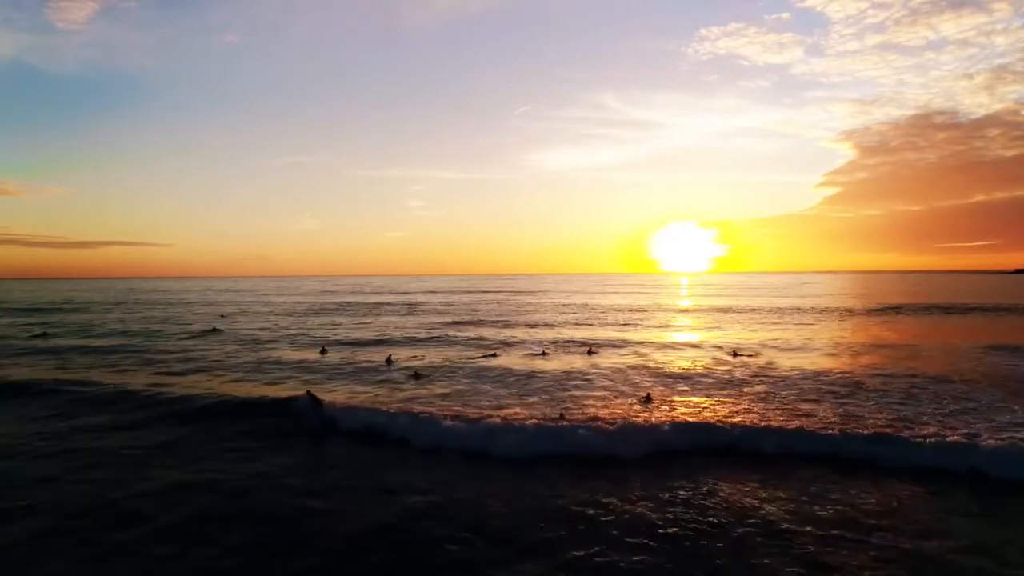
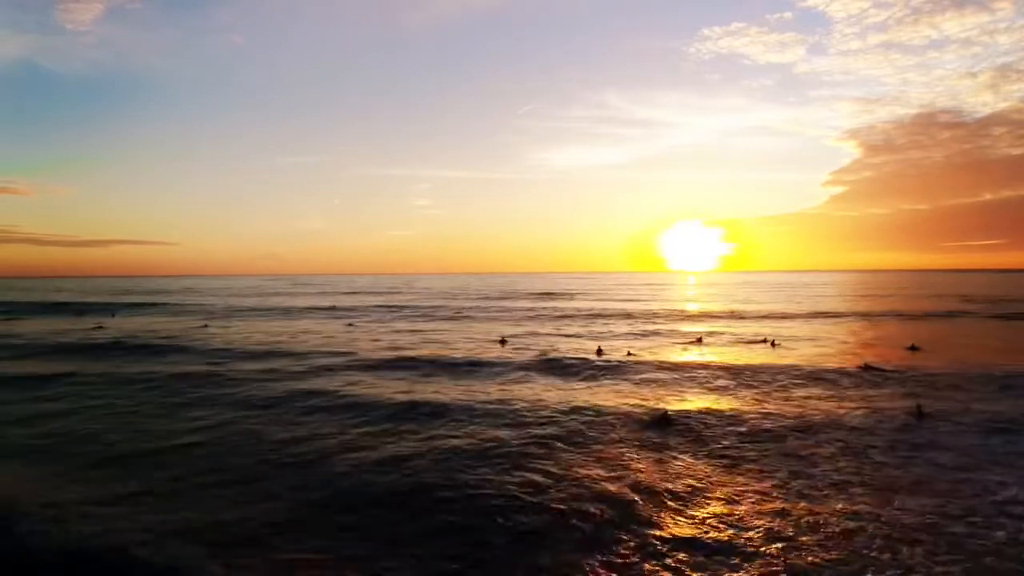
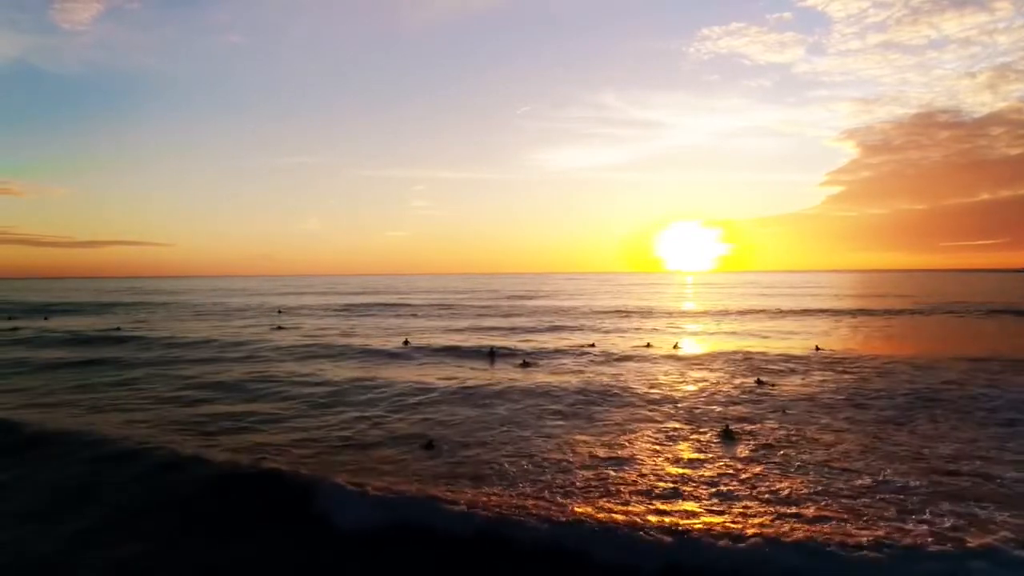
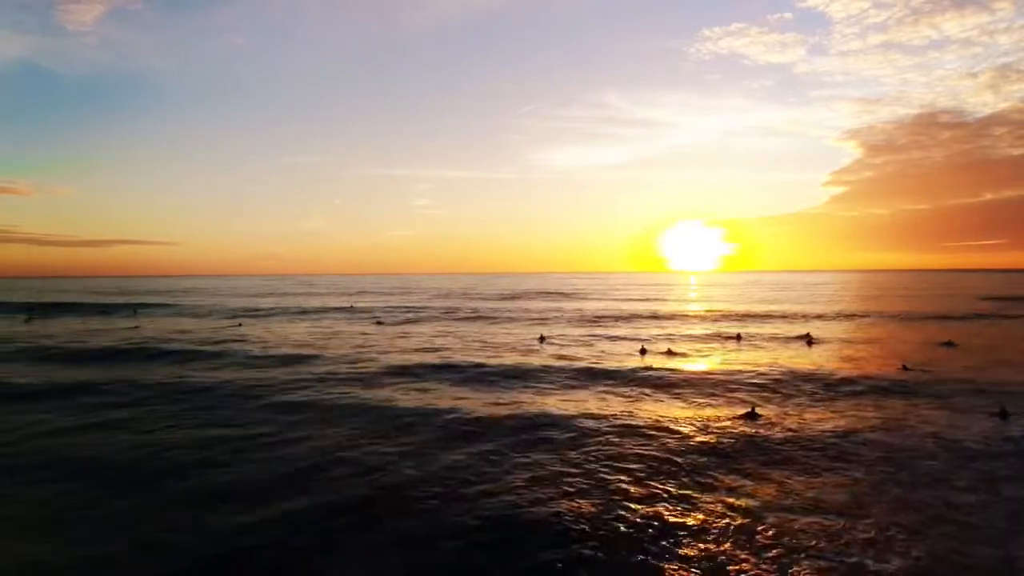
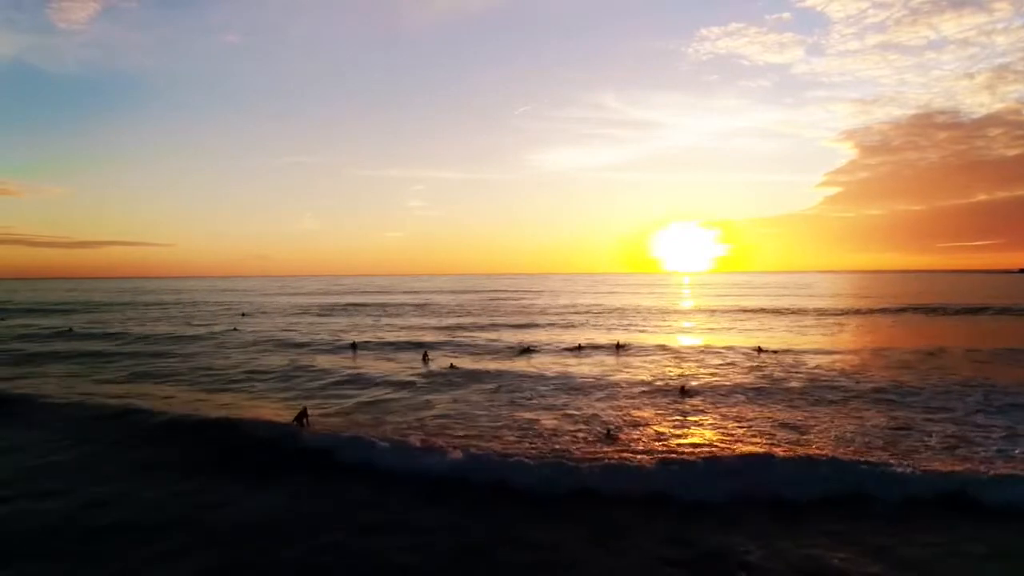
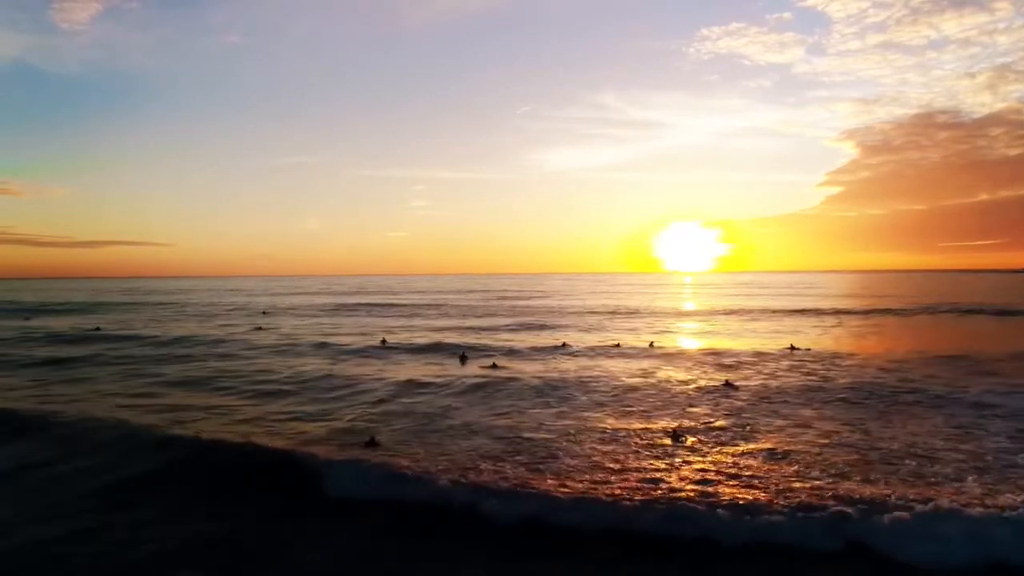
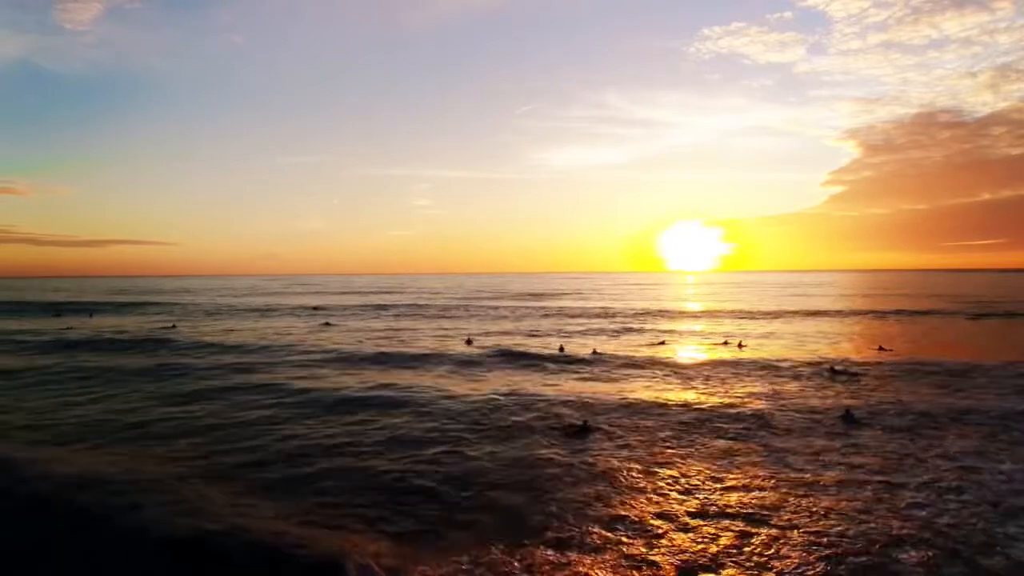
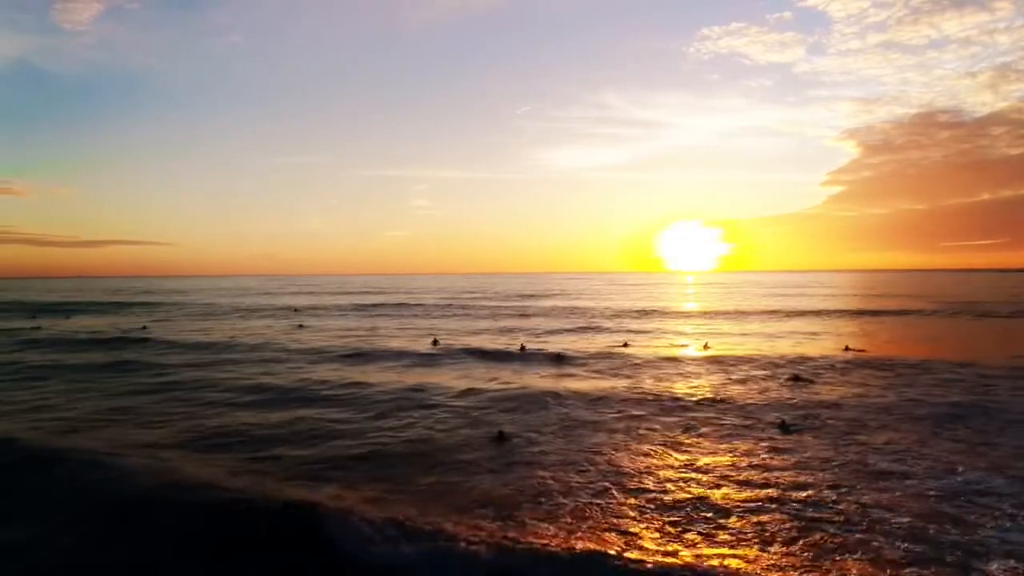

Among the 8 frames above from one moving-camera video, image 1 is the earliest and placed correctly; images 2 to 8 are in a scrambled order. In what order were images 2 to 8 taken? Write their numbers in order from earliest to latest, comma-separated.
5, 6, 3, 8, 7, 2, 4
